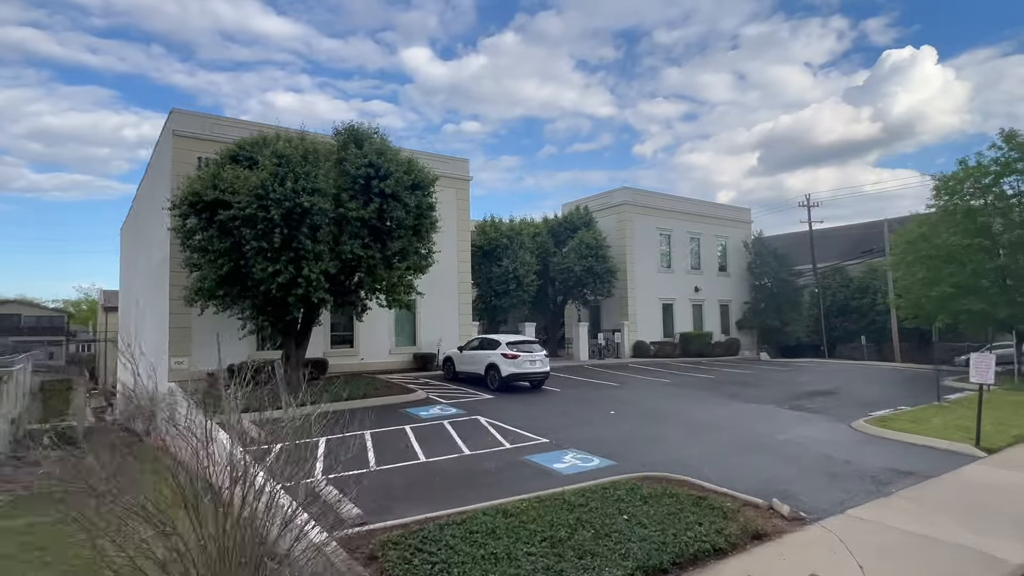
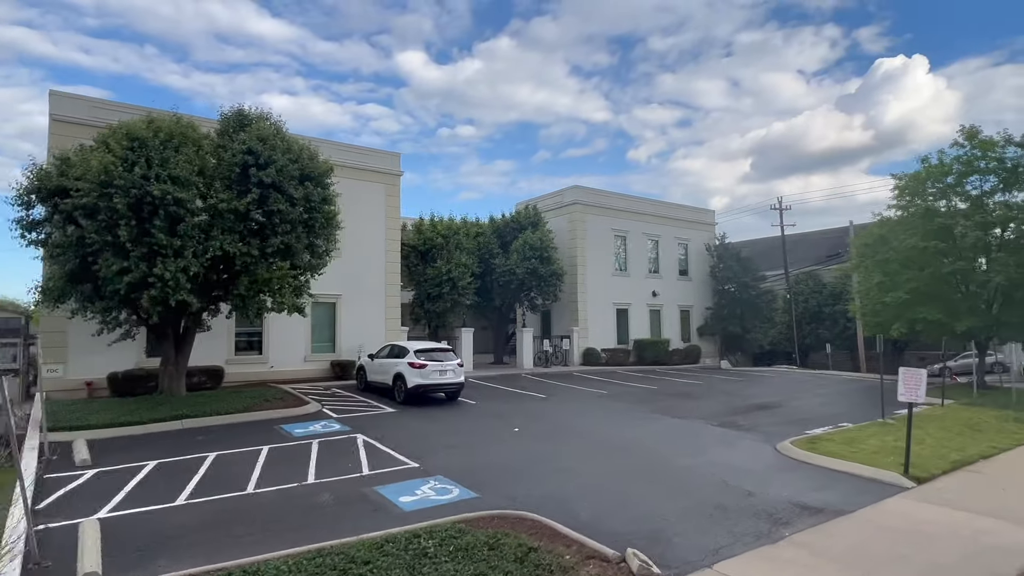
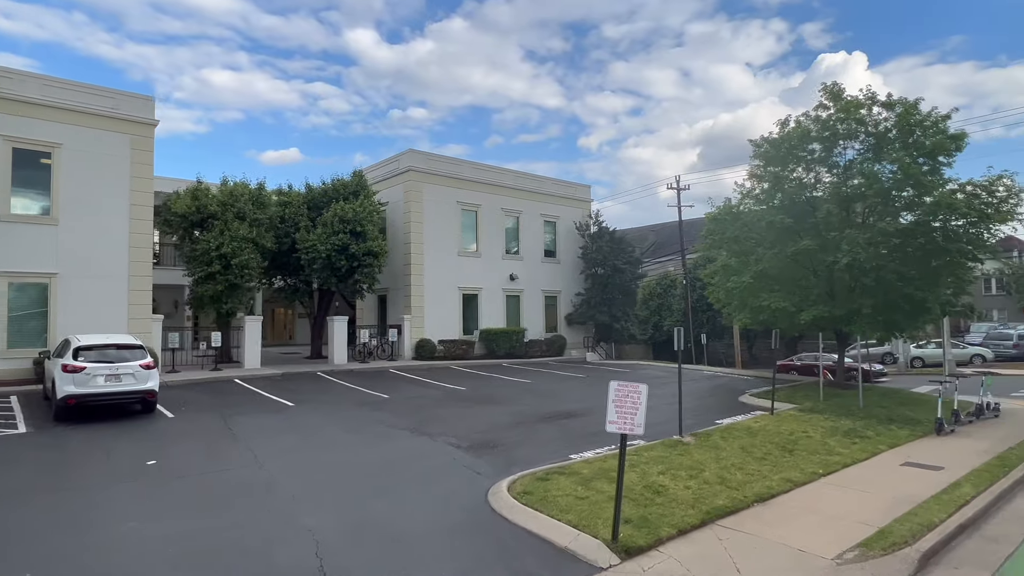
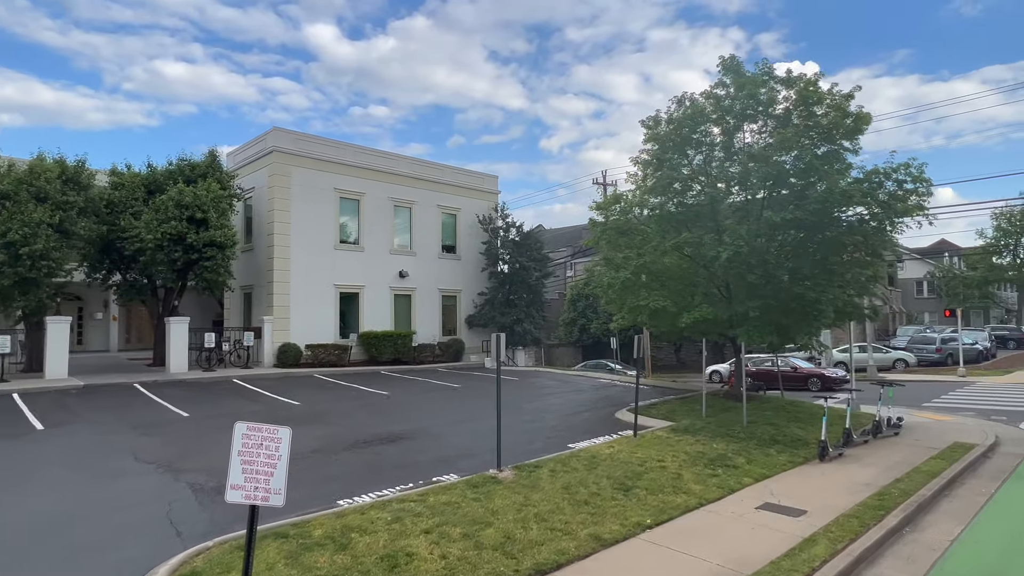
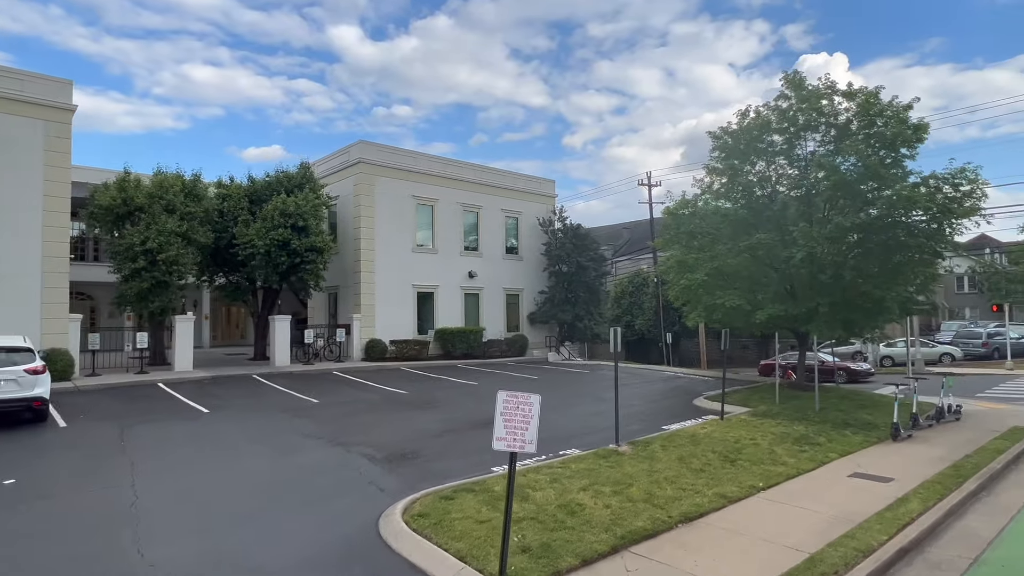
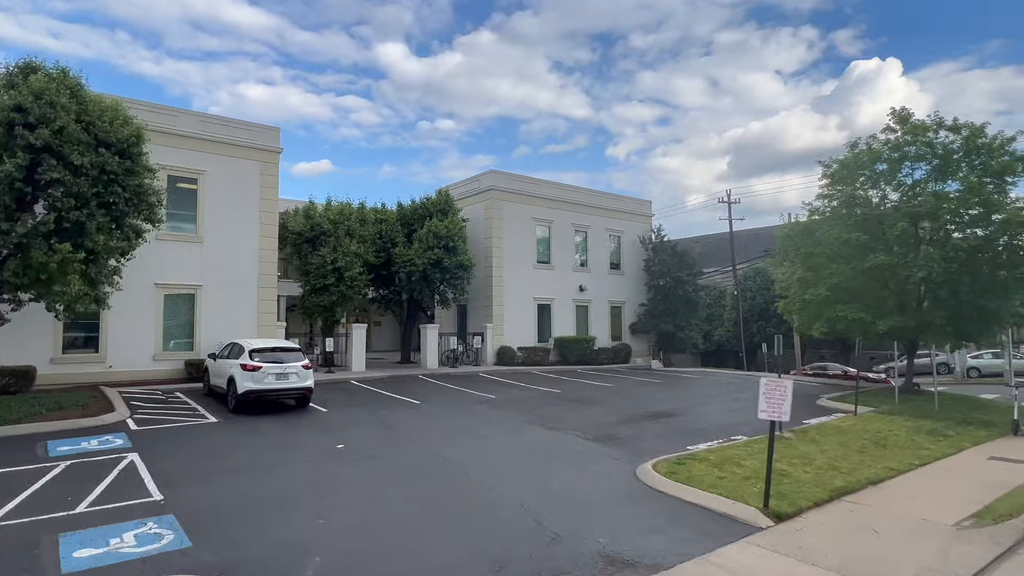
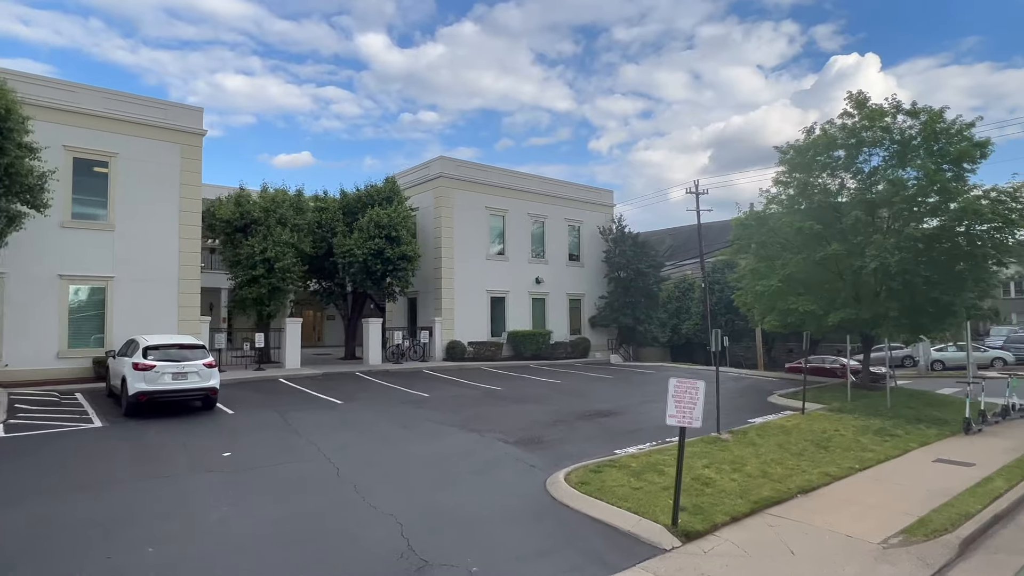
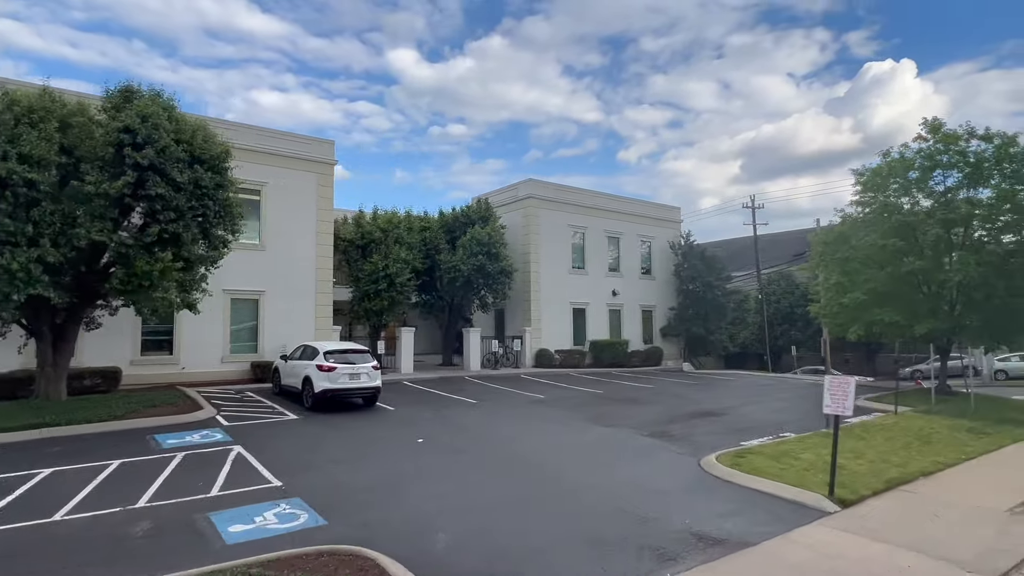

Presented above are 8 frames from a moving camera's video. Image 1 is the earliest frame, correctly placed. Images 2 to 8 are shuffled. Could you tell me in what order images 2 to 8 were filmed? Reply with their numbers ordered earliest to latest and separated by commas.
2, 8, 6, 7, 3, 5, 4
